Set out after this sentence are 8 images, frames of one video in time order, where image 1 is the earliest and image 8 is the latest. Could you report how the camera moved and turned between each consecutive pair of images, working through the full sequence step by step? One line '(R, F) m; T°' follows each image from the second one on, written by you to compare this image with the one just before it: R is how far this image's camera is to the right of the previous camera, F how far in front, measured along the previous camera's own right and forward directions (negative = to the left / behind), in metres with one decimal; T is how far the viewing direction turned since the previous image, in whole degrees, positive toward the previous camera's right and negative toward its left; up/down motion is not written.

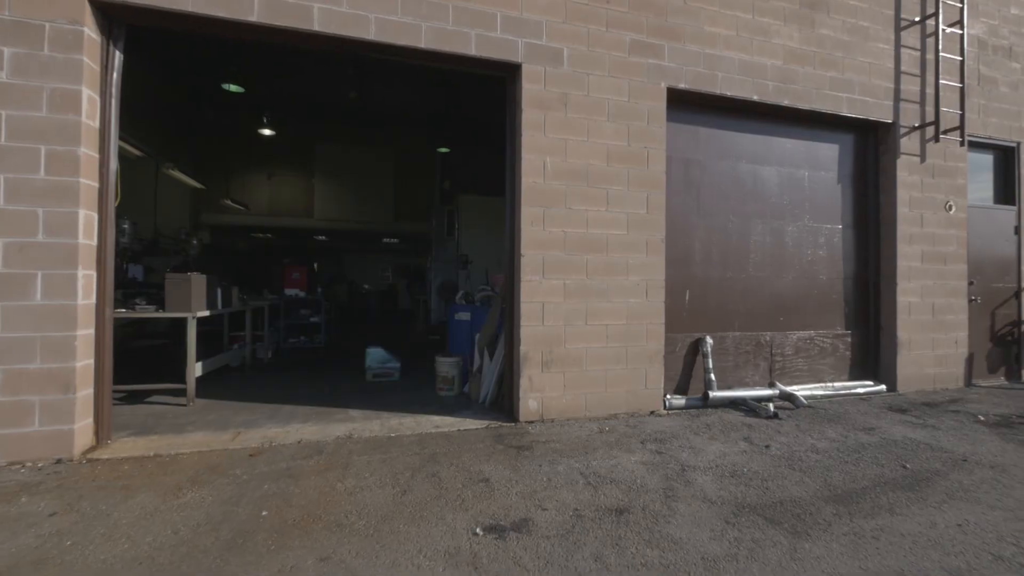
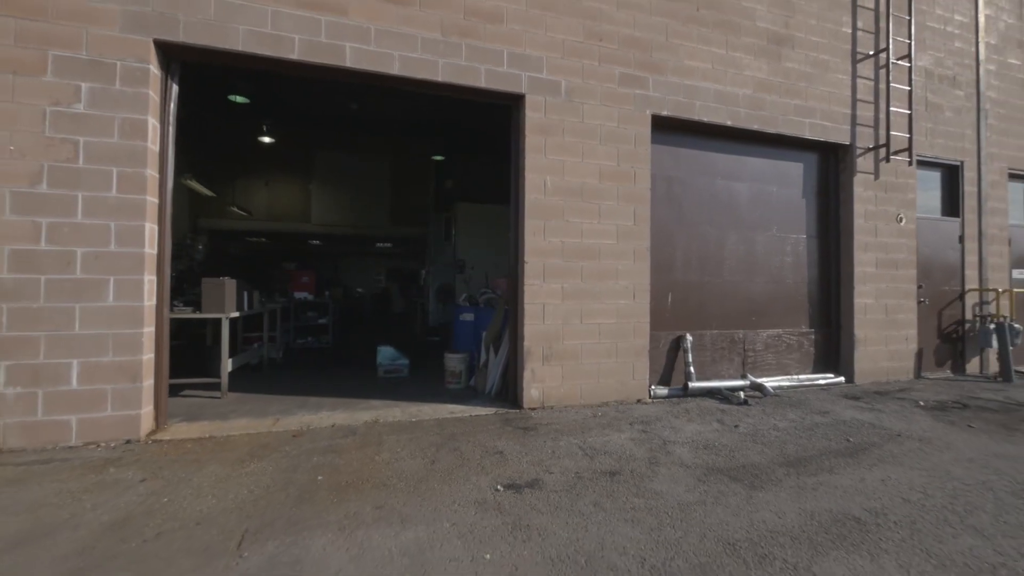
(-0.2, -0.7) m; +2°
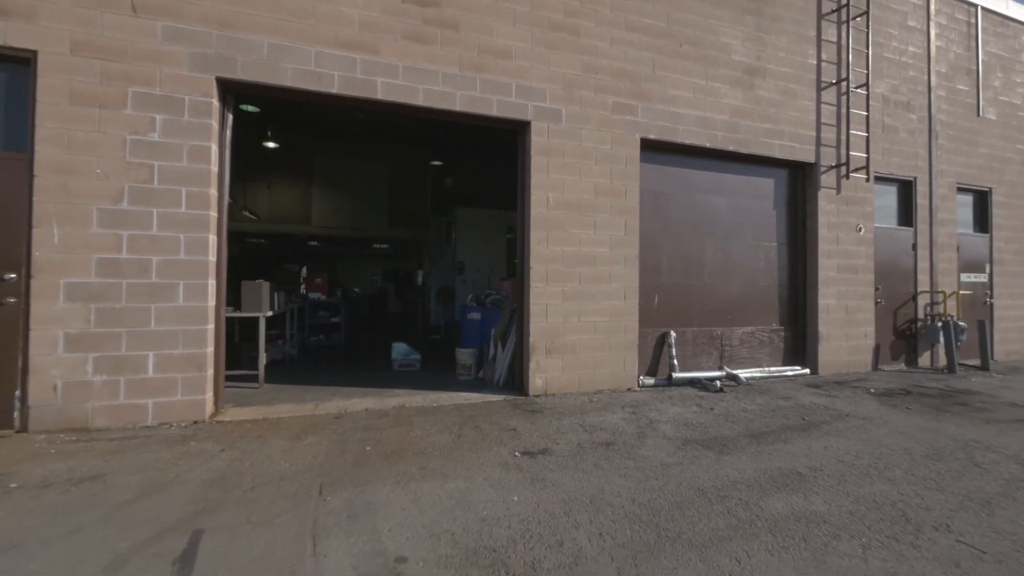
(-0.3, -0.8) m; +1°
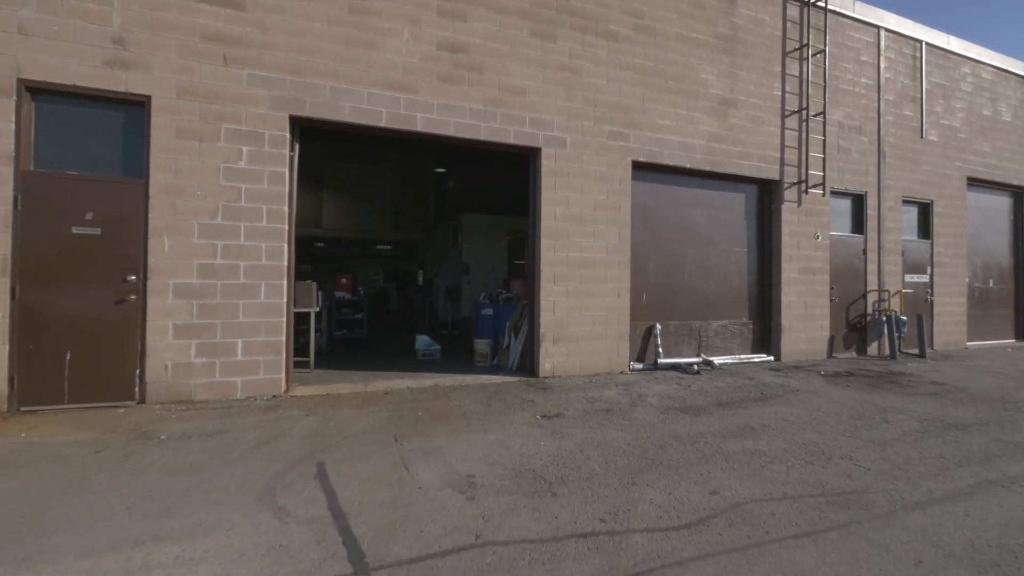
(-0.4, -1.3) m; +2°
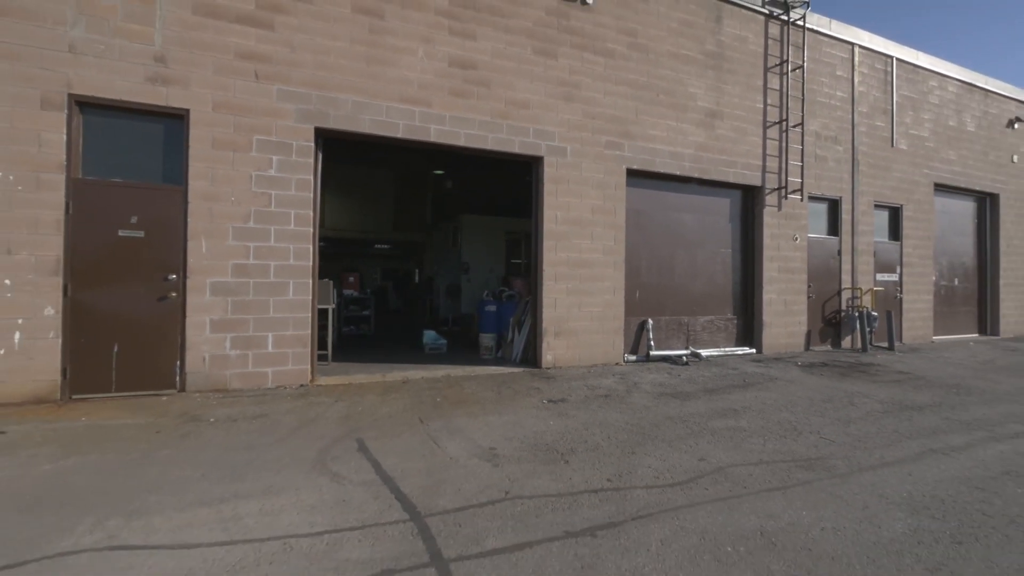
(-0.3, -0.6) m; +1°
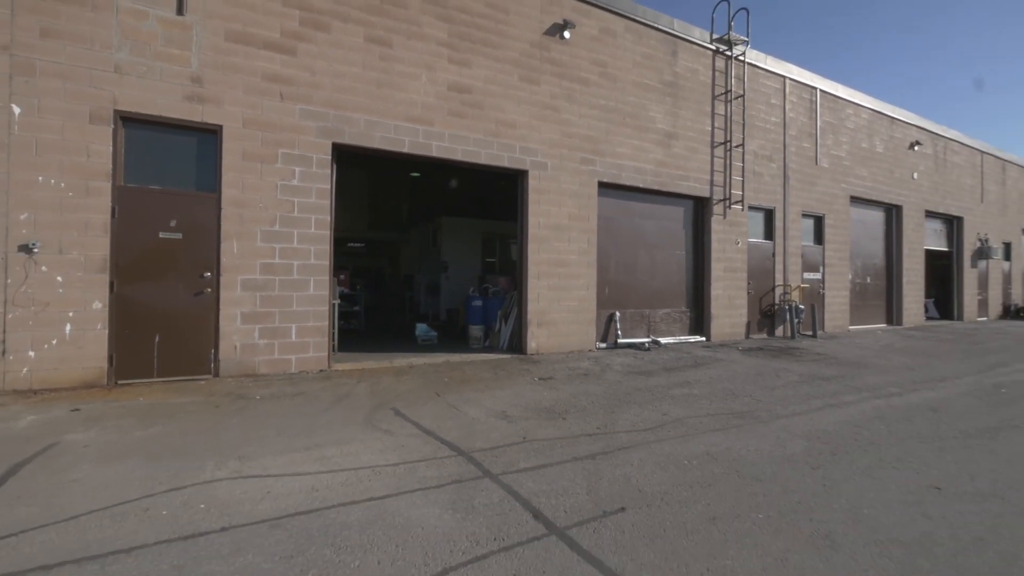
(-0.6, -1.2) m; +5°
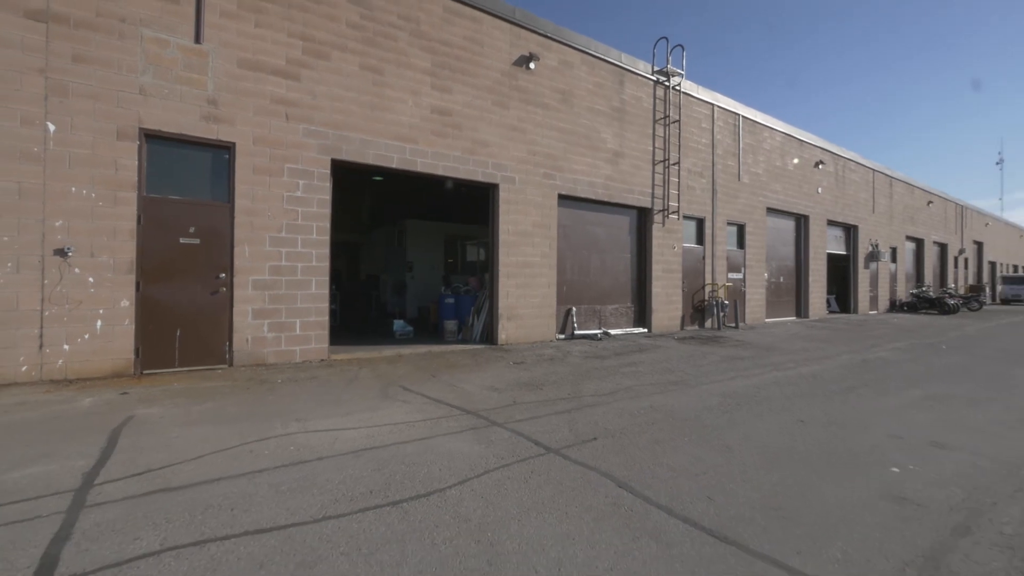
(-0.6, -1.4) m; +6°
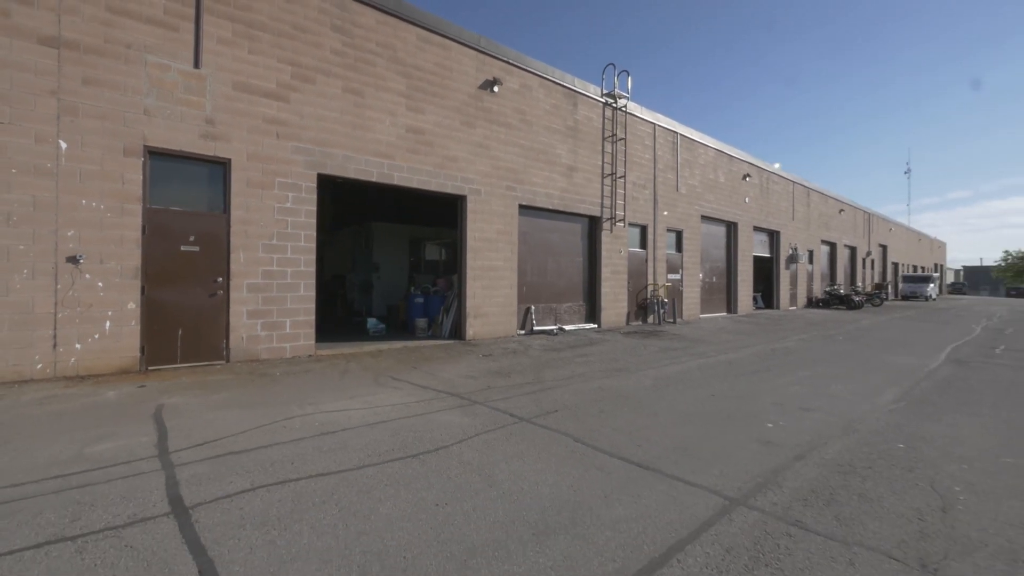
(-0.4, -1.4) m; +6°
